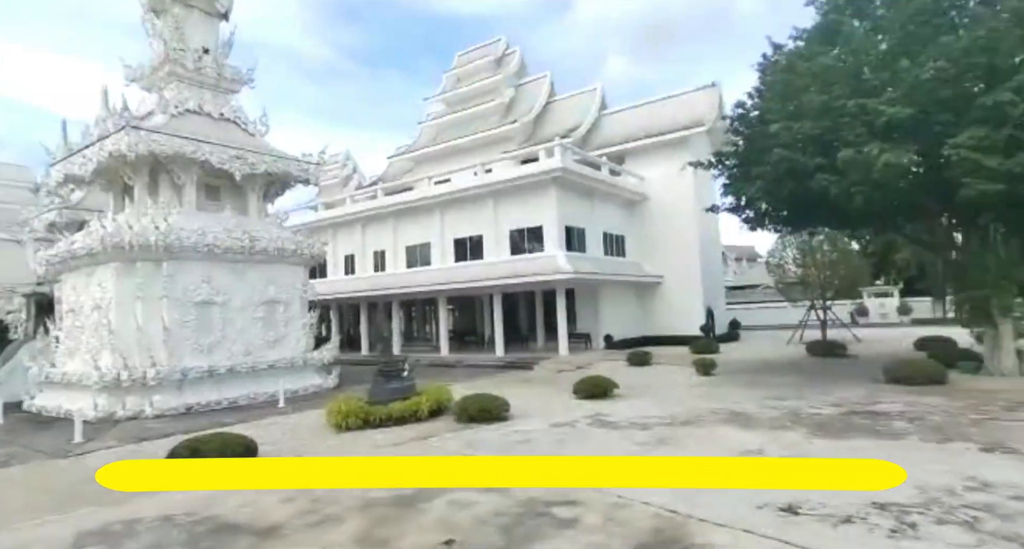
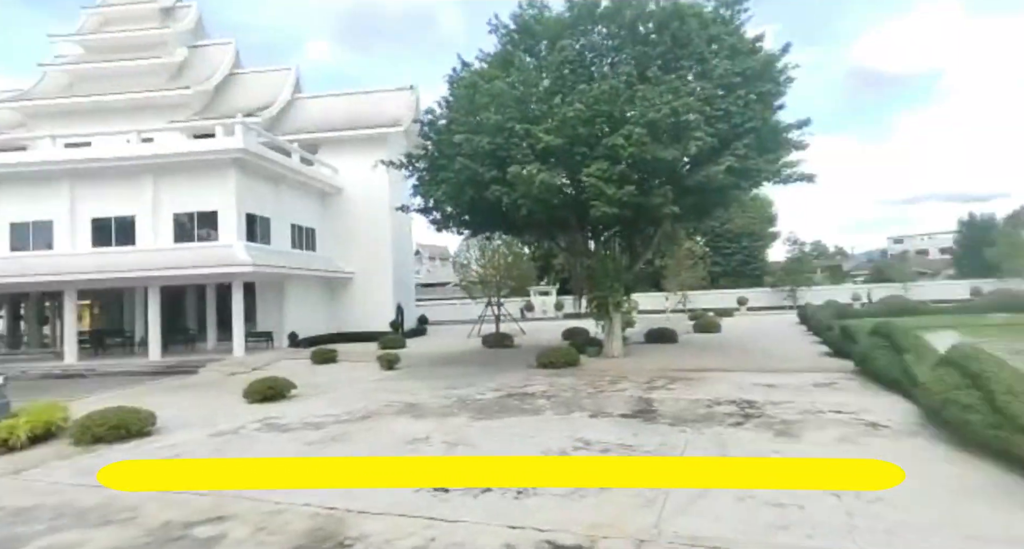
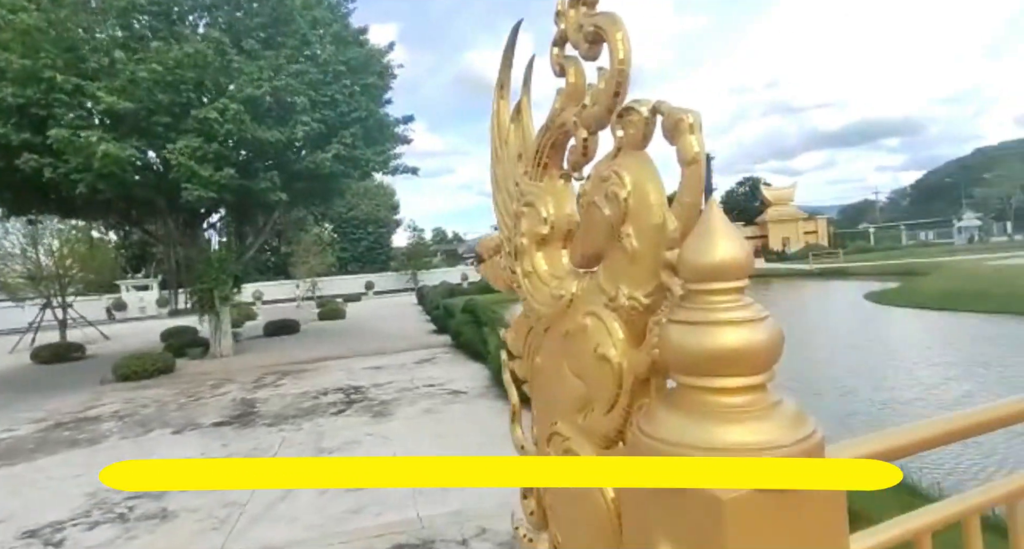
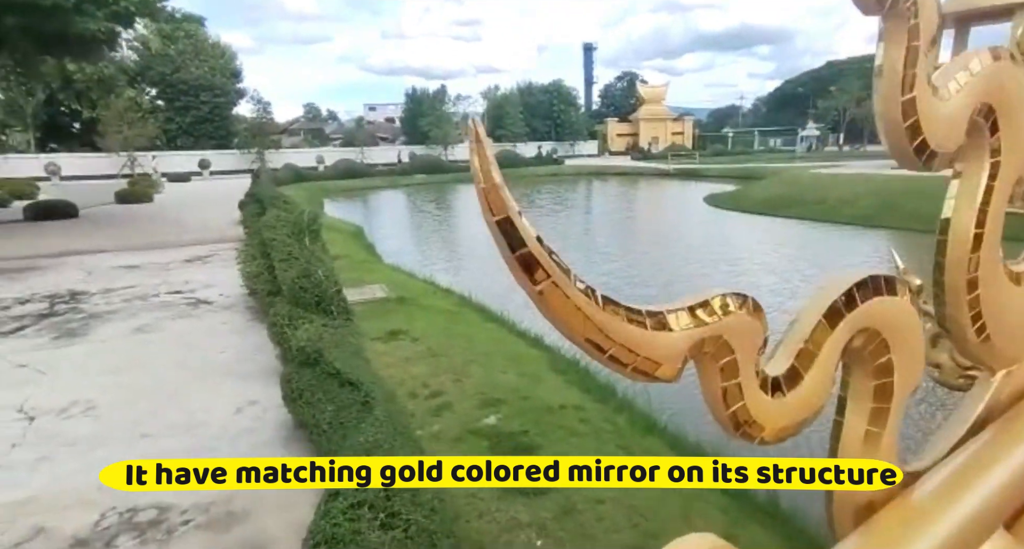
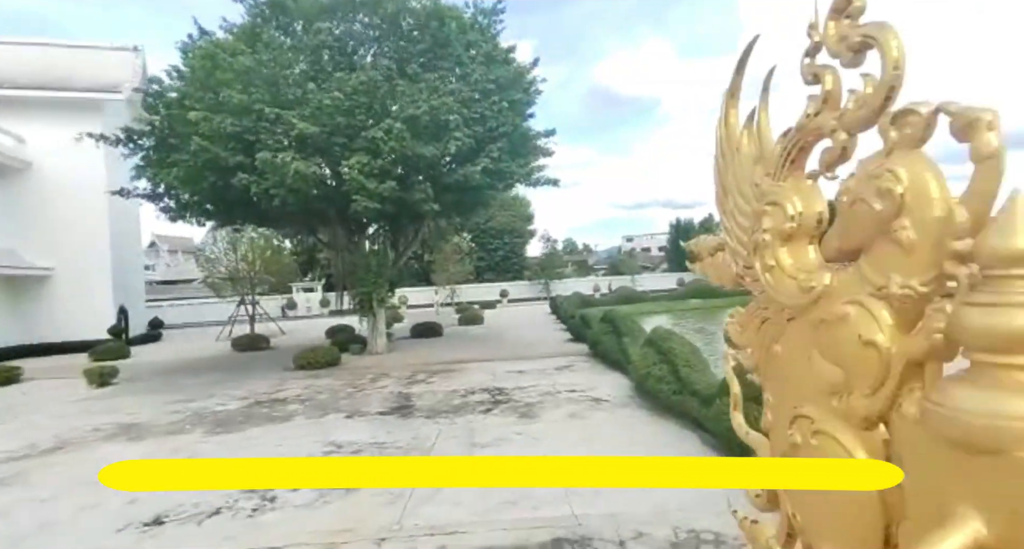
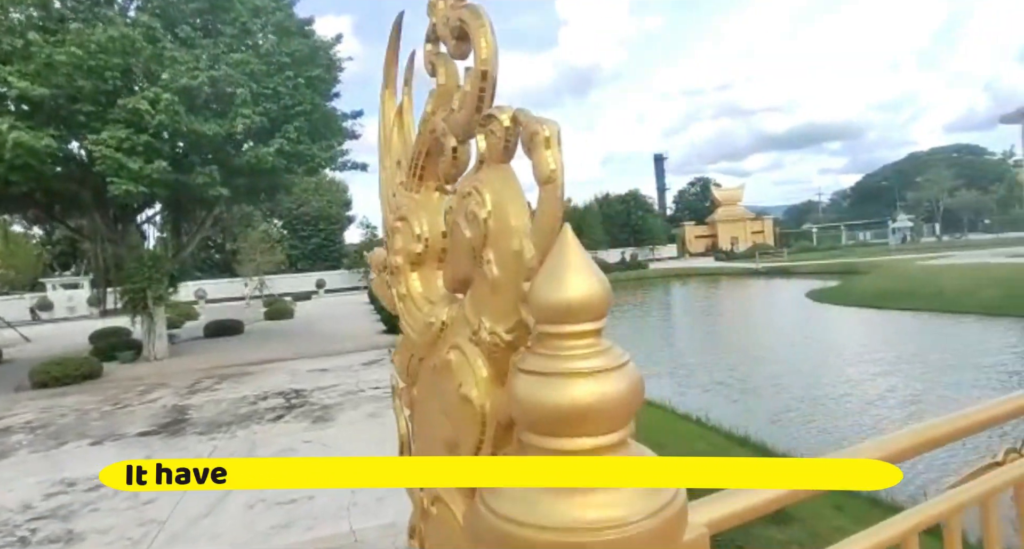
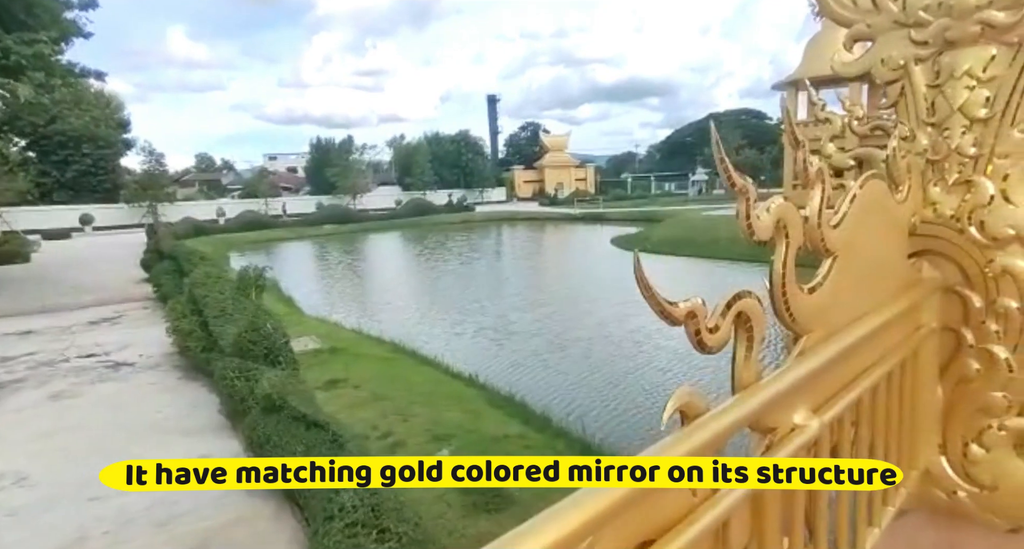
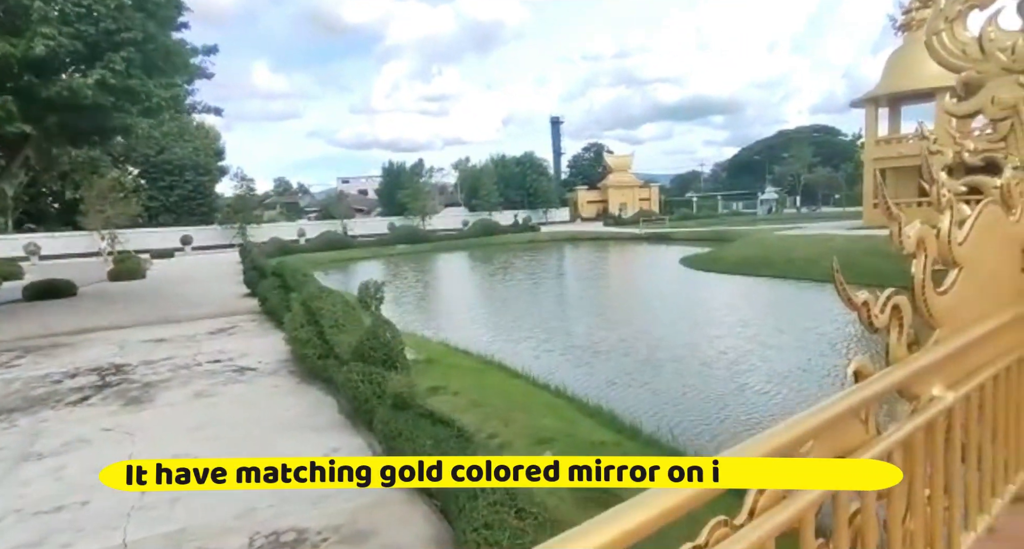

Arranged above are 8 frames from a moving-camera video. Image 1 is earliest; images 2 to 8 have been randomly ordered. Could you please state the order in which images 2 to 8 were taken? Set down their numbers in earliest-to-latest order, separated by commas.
2, 5, 3, 6, 8, 7, 4
